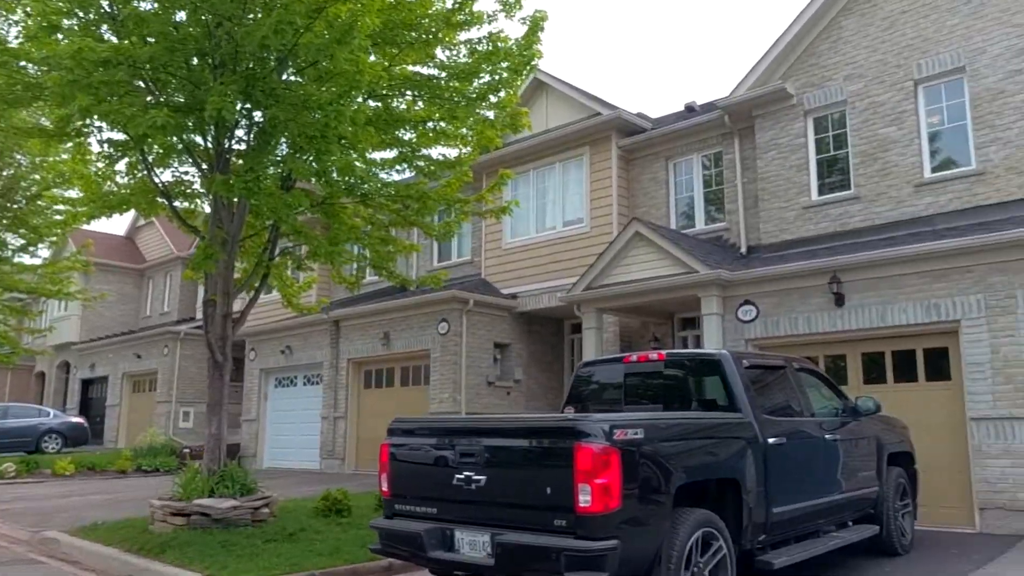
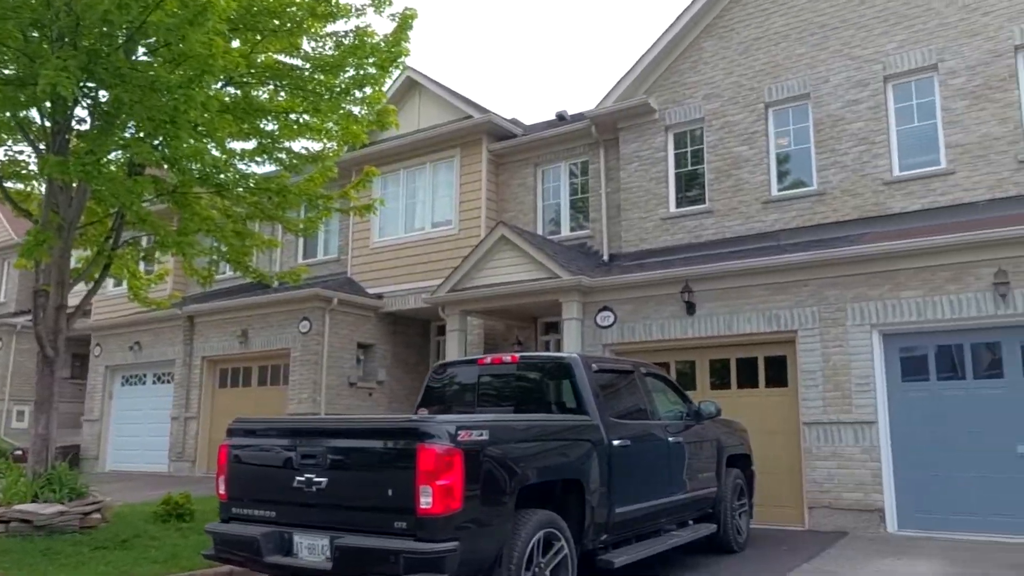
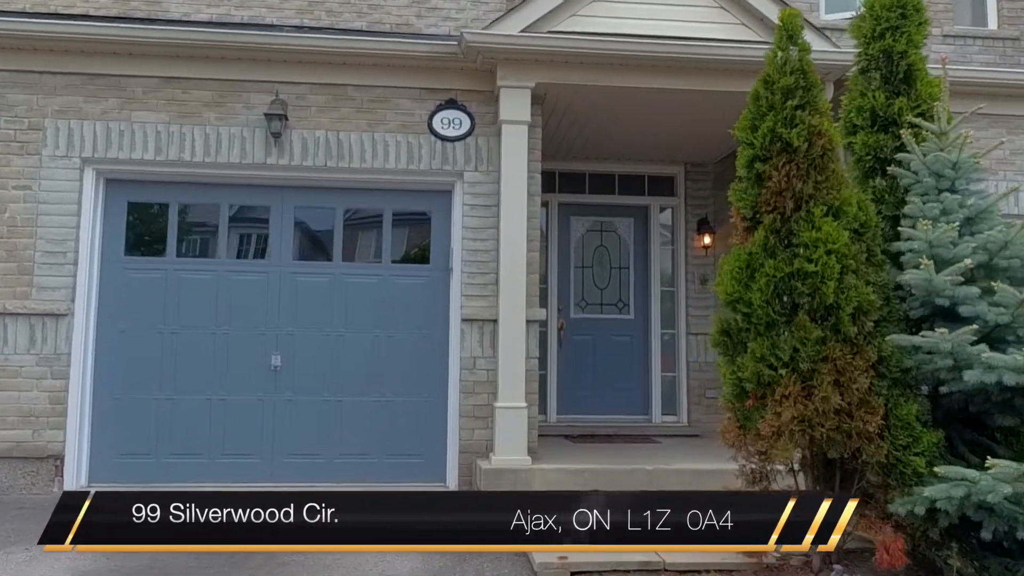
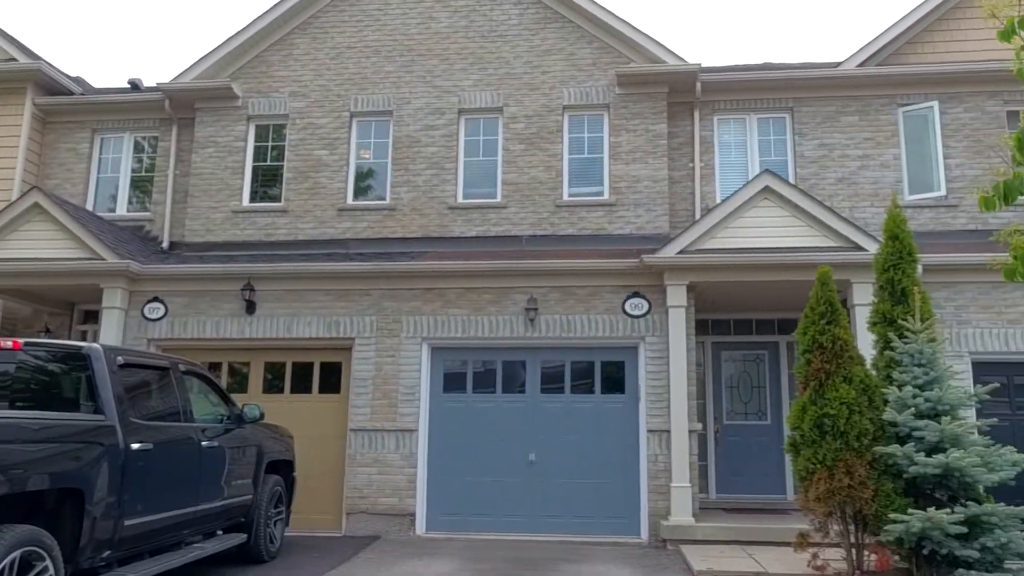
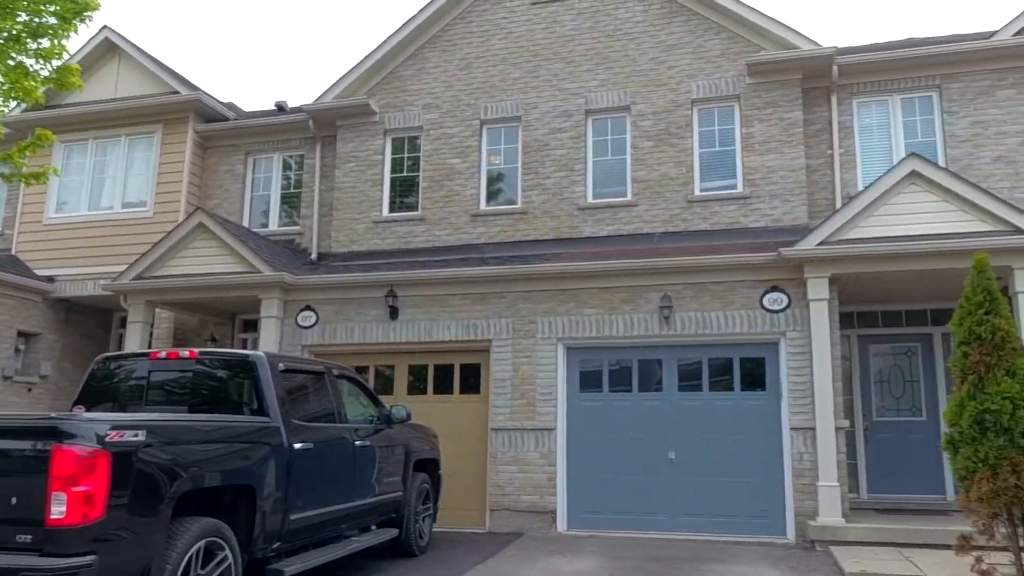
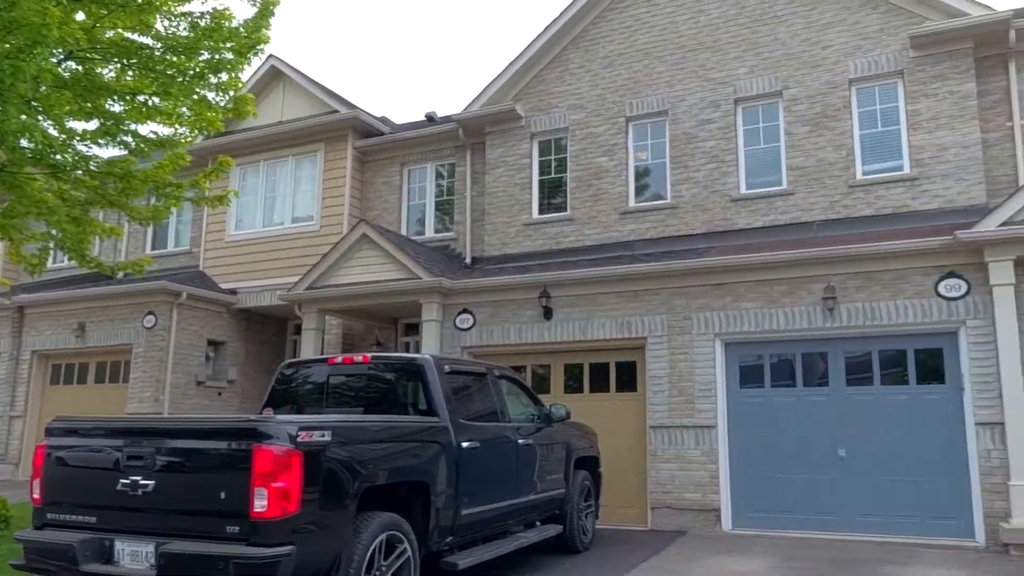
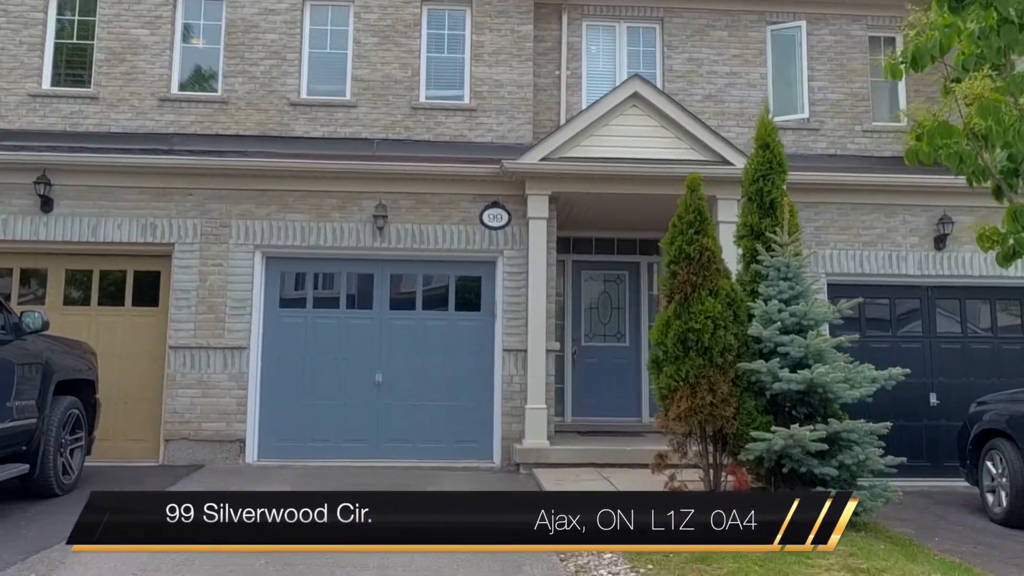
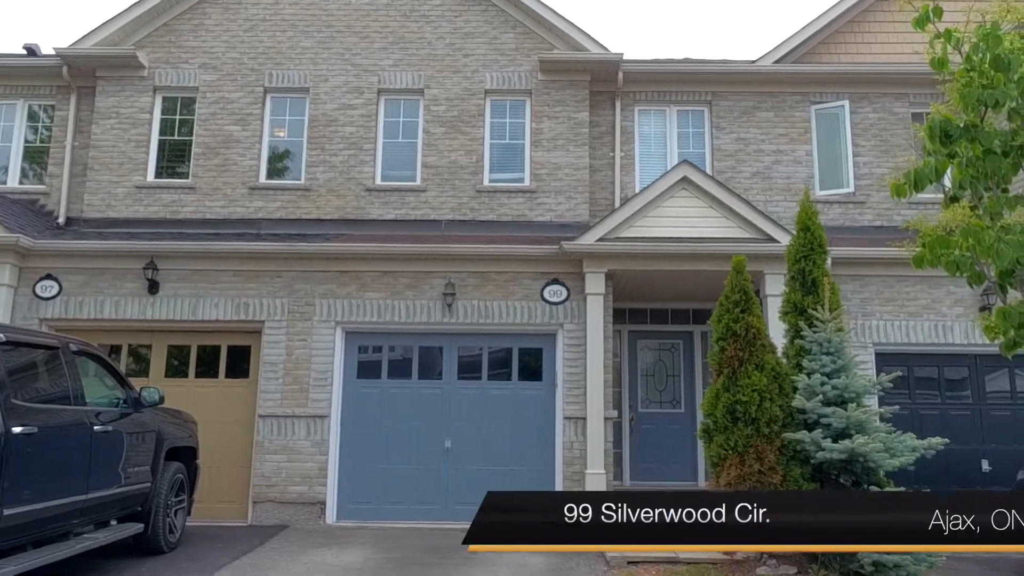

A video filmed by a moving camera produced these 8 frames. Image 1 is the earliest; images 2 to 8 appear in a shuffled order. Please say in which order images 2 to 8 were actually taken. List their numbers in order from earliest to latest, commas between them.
2, 6, 5, 4, 8, 7, 3
